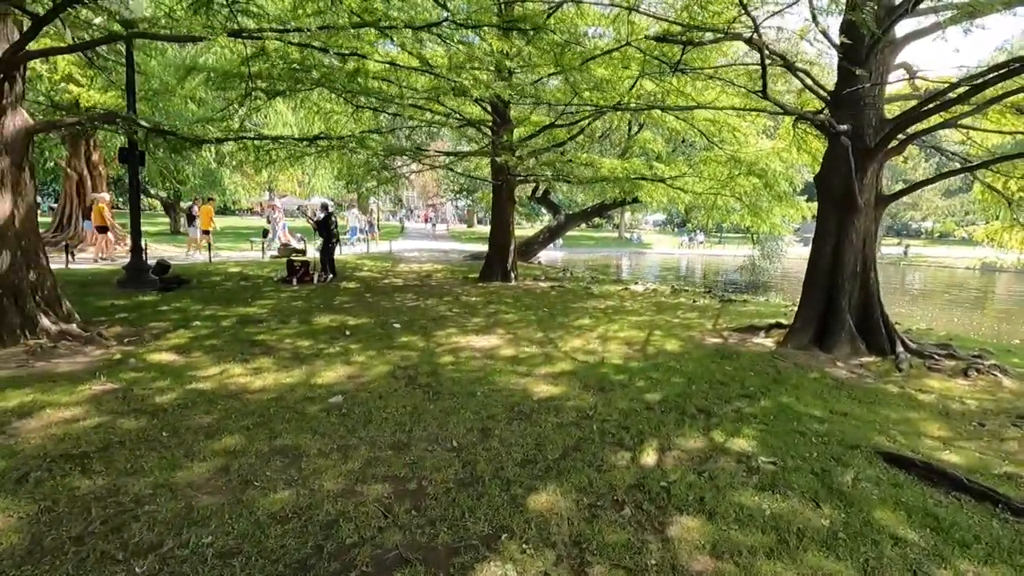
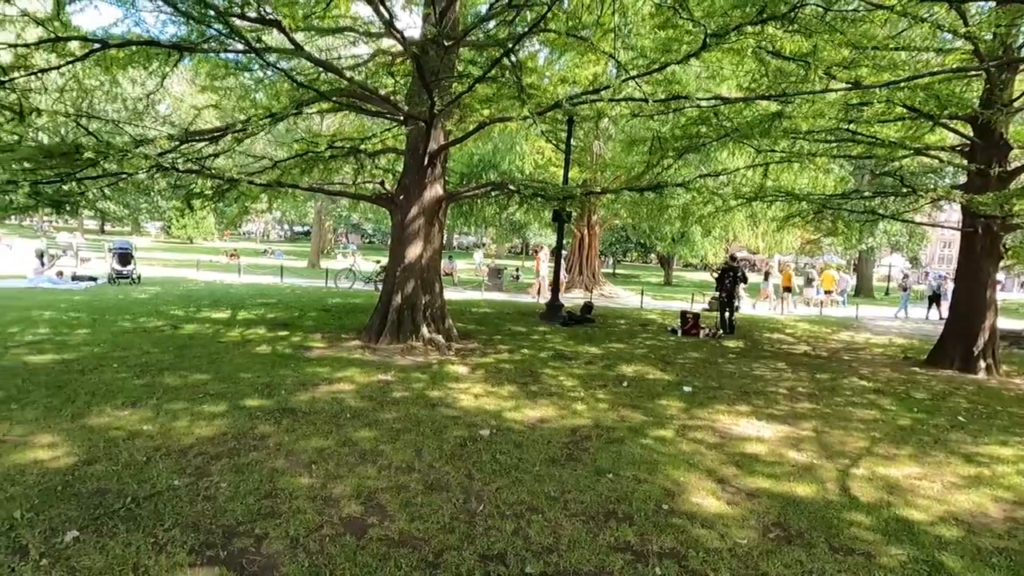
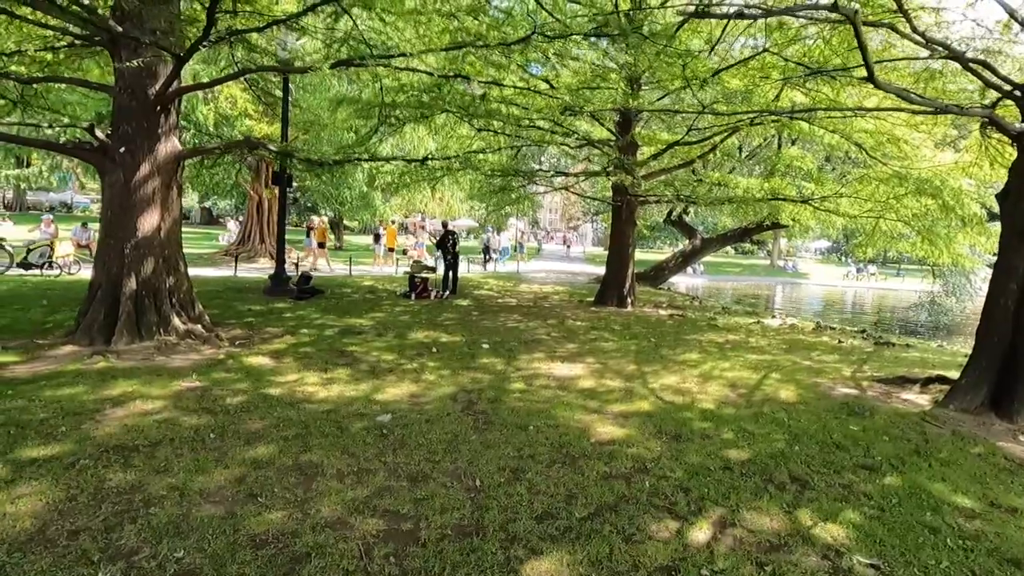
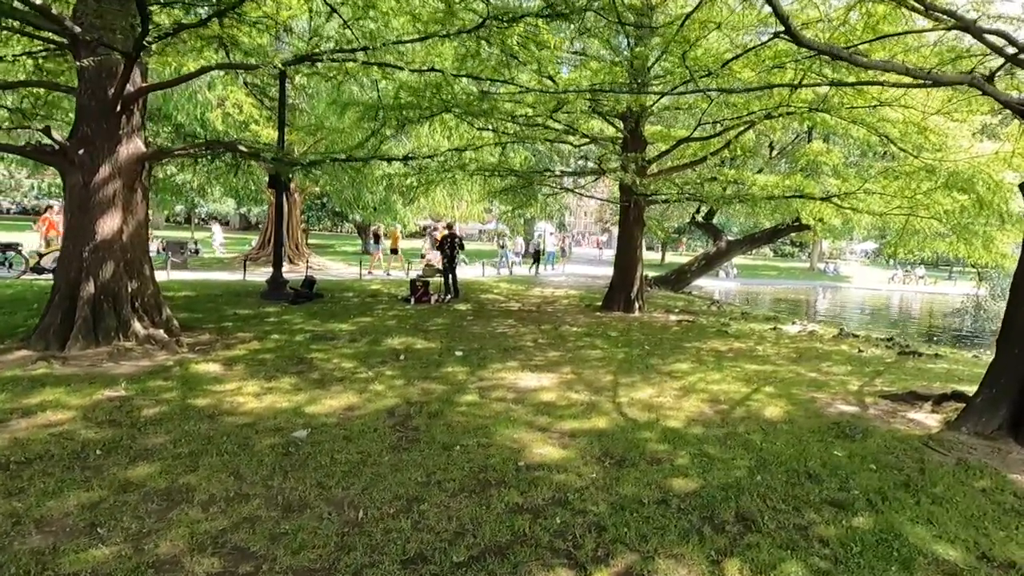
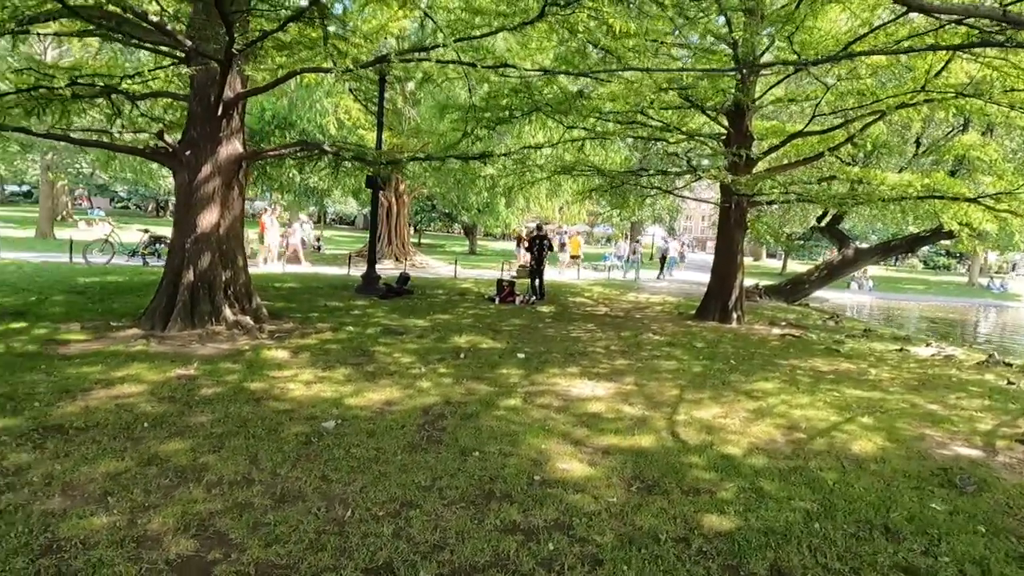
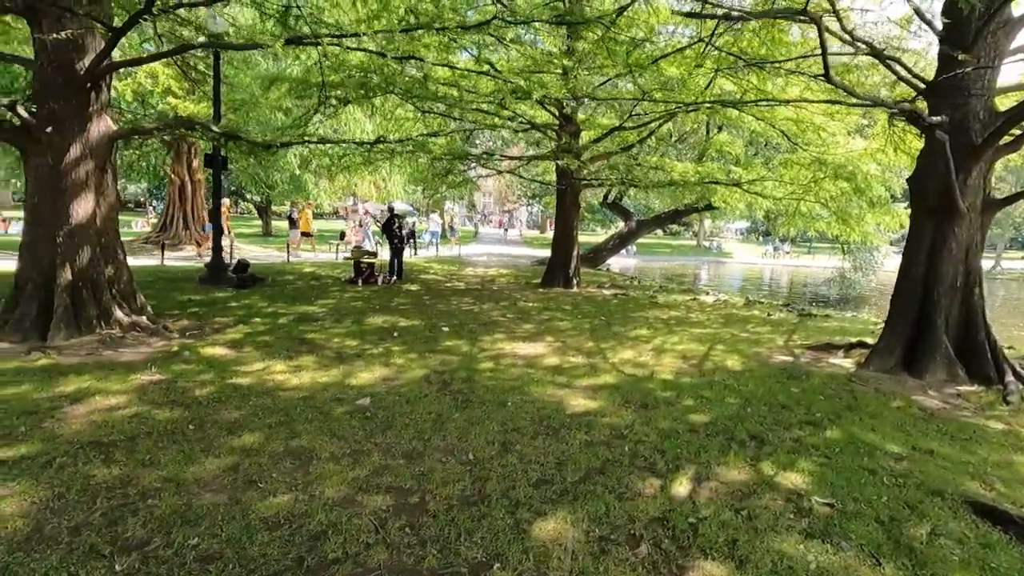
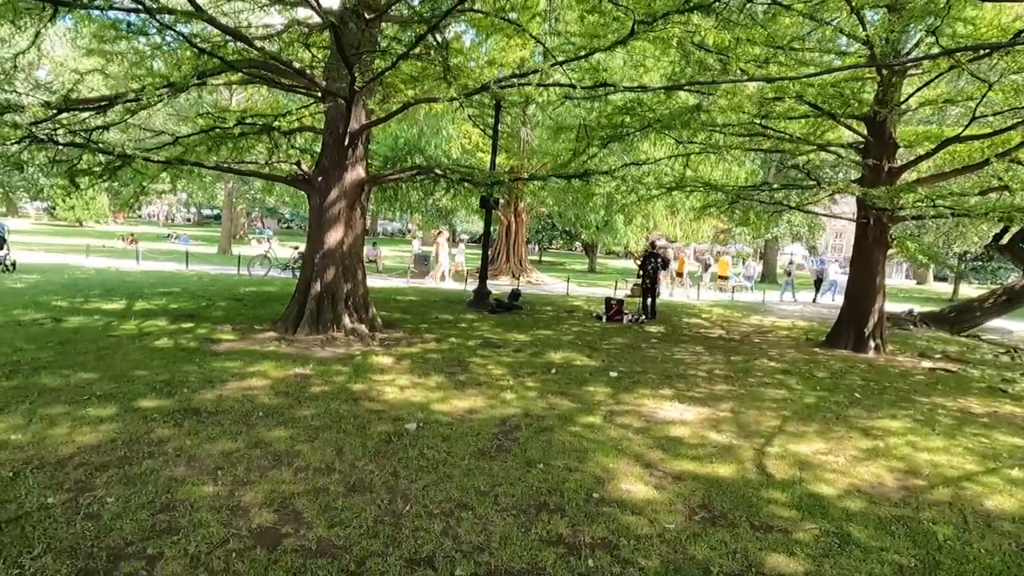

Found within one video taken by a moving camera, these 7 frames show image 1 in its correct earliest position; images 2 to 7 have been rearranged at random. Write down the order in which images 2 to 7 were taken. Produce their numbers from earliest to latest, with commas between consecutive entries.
6, 3, 4, 5, 7, 2
